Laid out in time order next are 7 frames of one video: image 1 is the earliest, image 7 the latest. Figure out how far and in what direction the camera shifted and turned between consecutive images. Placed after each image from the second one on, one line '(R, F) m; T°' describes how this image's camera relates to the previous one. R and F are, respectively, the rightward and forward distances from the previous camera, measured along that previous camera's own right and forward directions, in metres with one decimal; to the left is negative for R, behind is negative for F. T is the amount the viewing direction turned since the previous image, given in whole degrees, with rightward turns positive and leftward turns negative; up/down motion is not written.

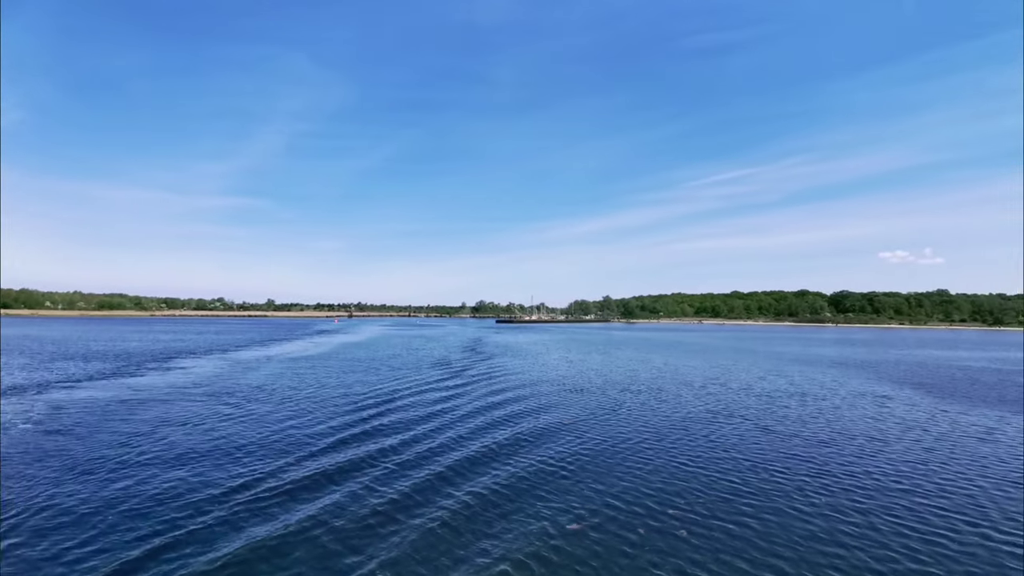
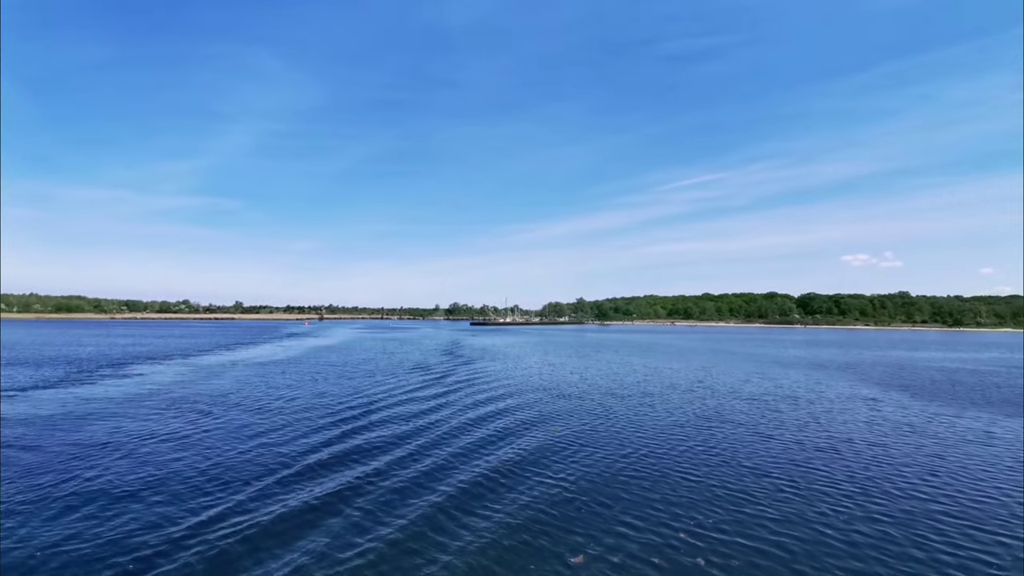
(-0.5, +1.4) m; +3°
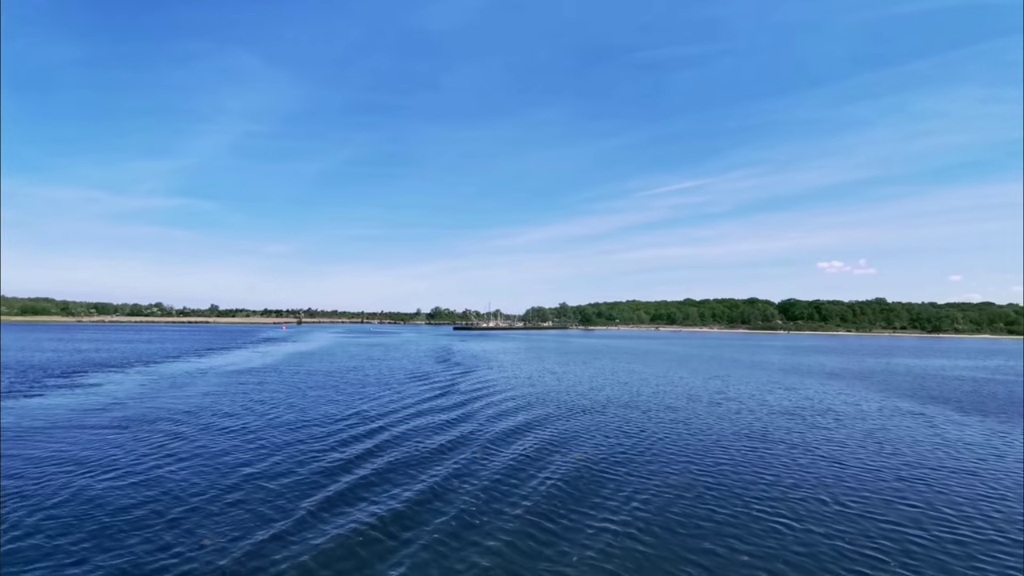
(-1.3, +3.4) m; +2°
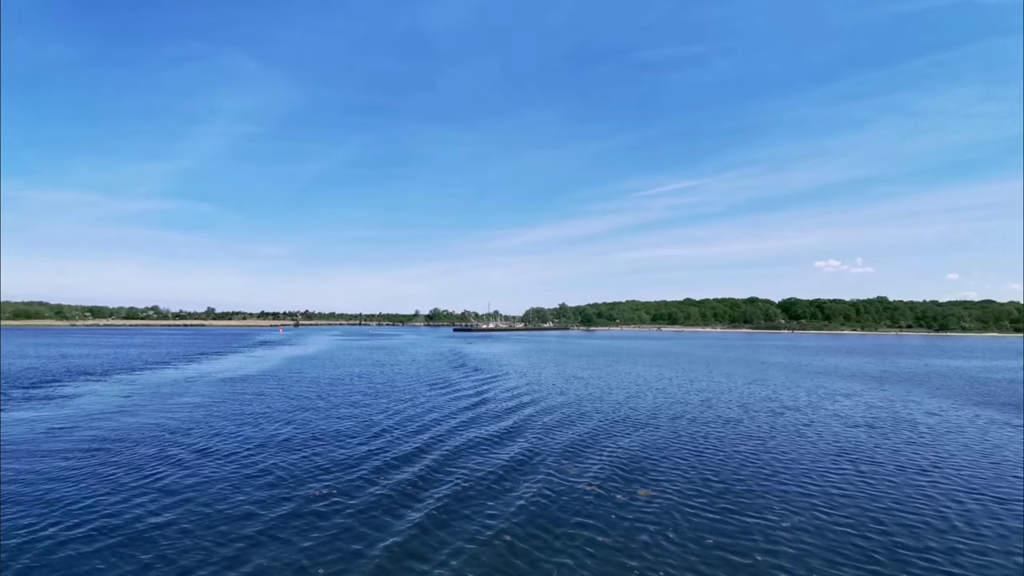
(-1.5, +3.6) m; 0°
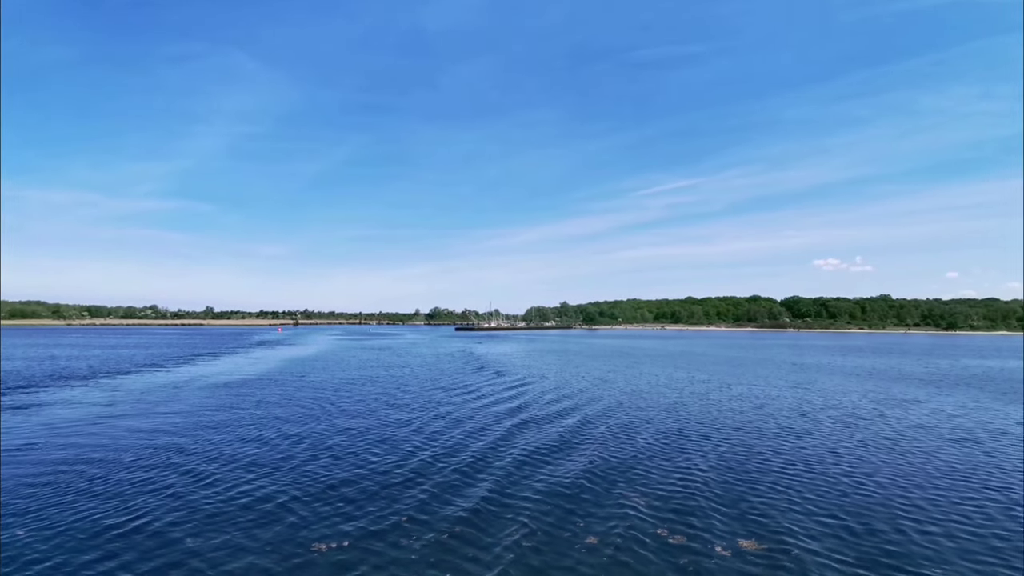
(-1.4, +3.3) m; 0°
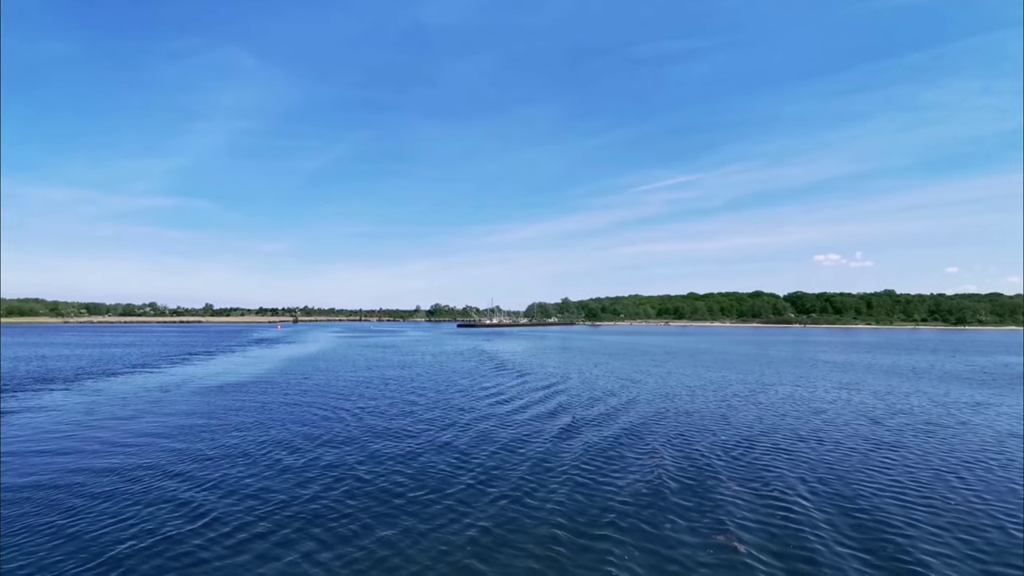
(-1.2, +3.1) m; 0°
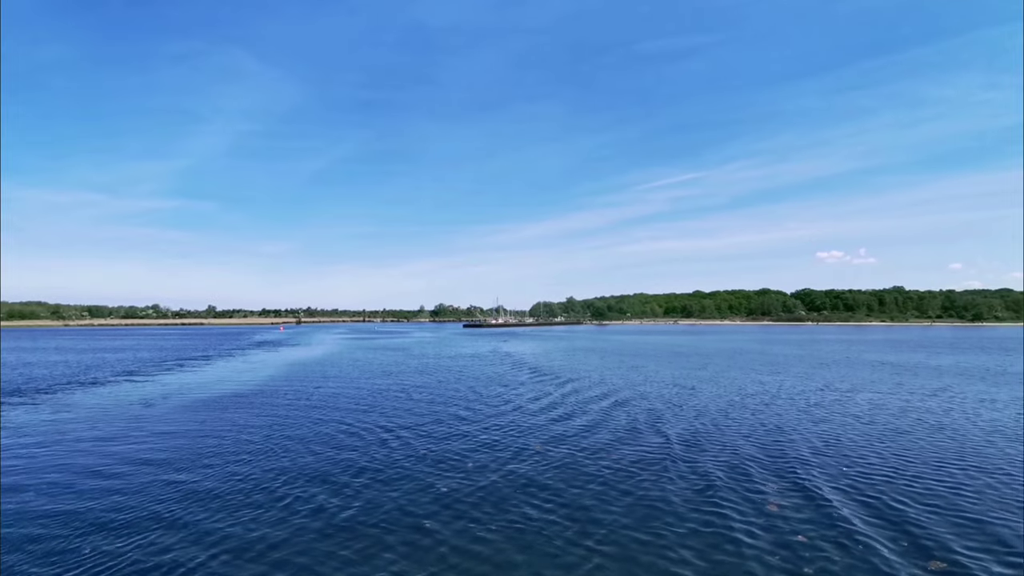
(-1.8, +4.3) m; 0°
